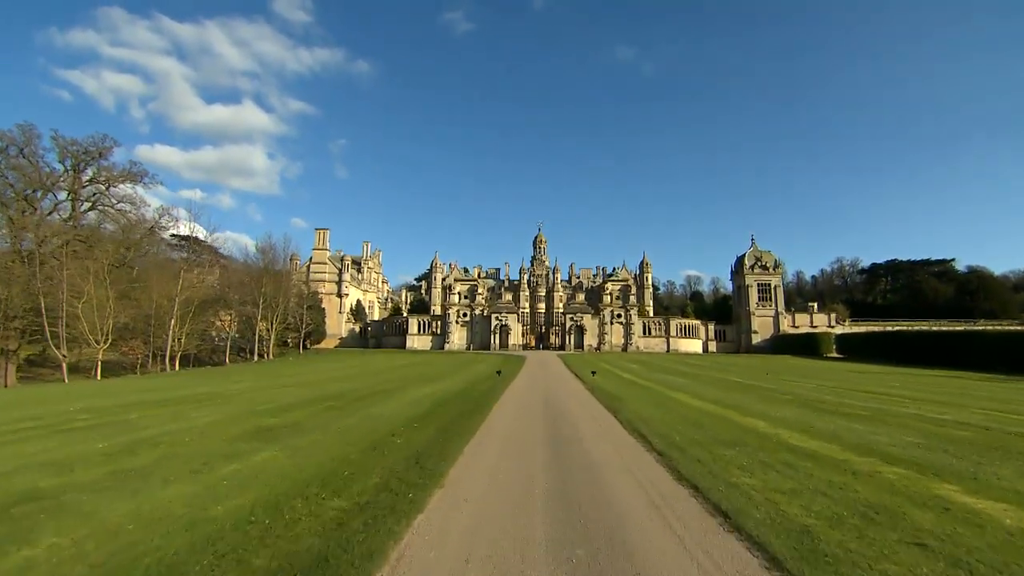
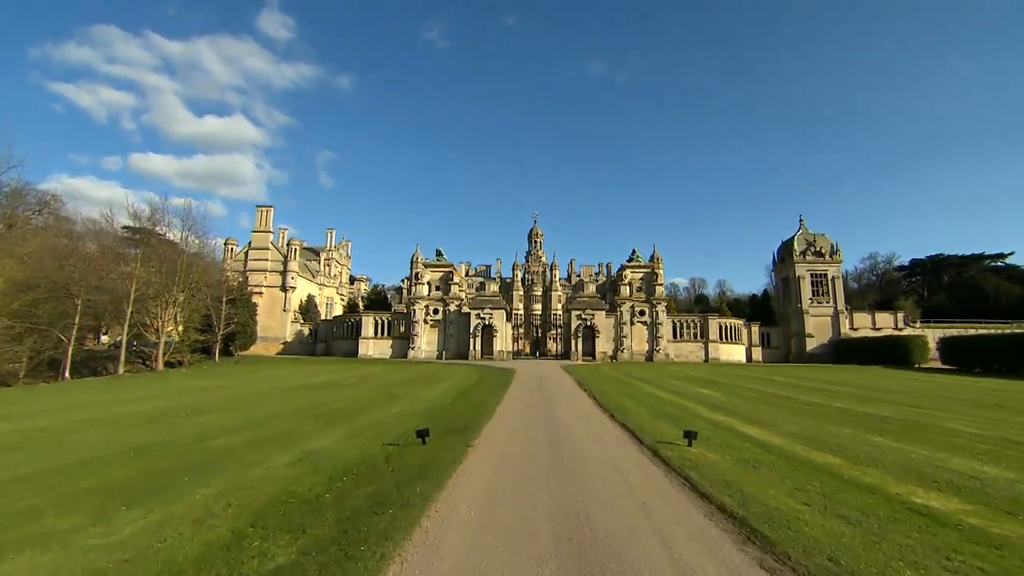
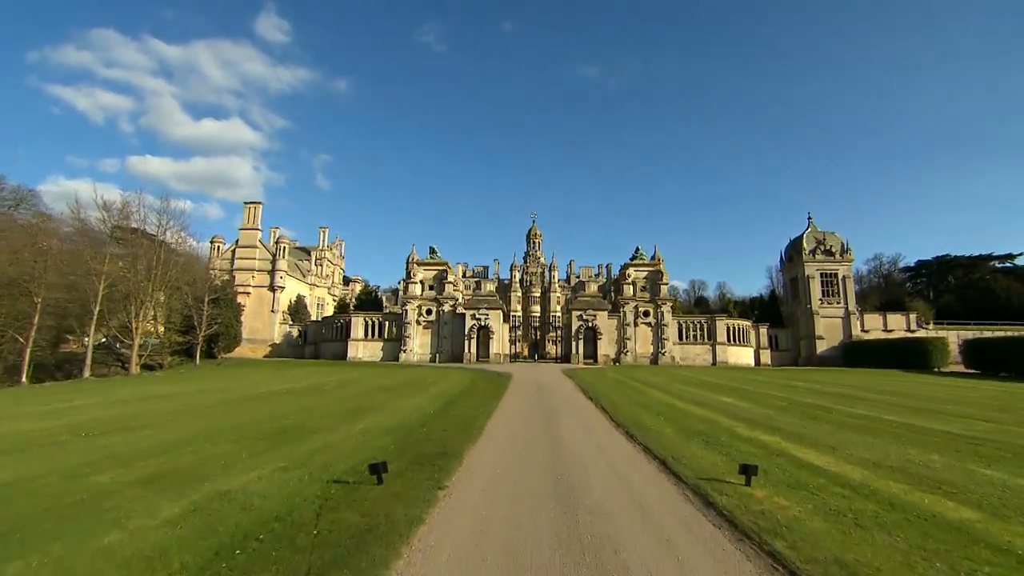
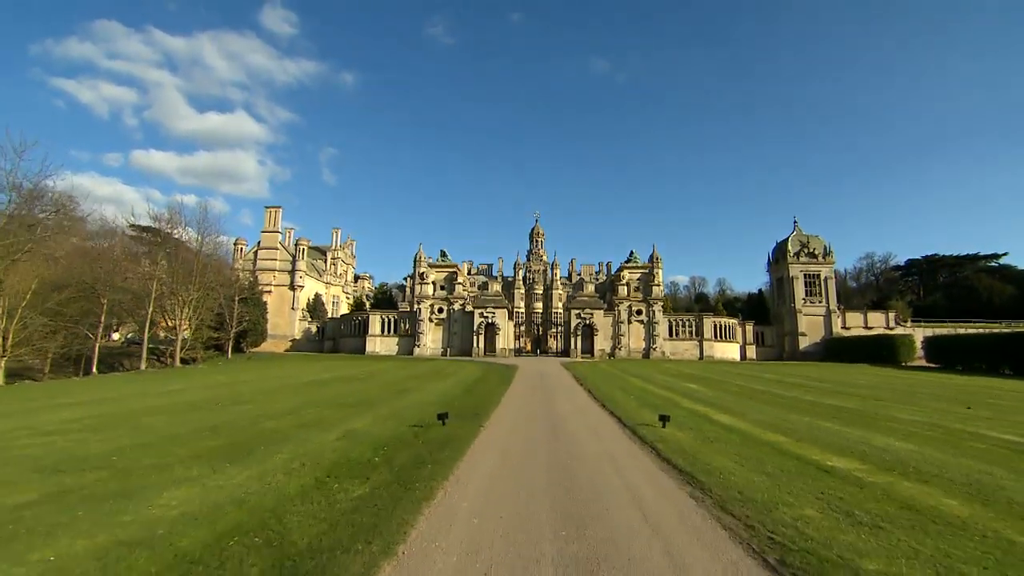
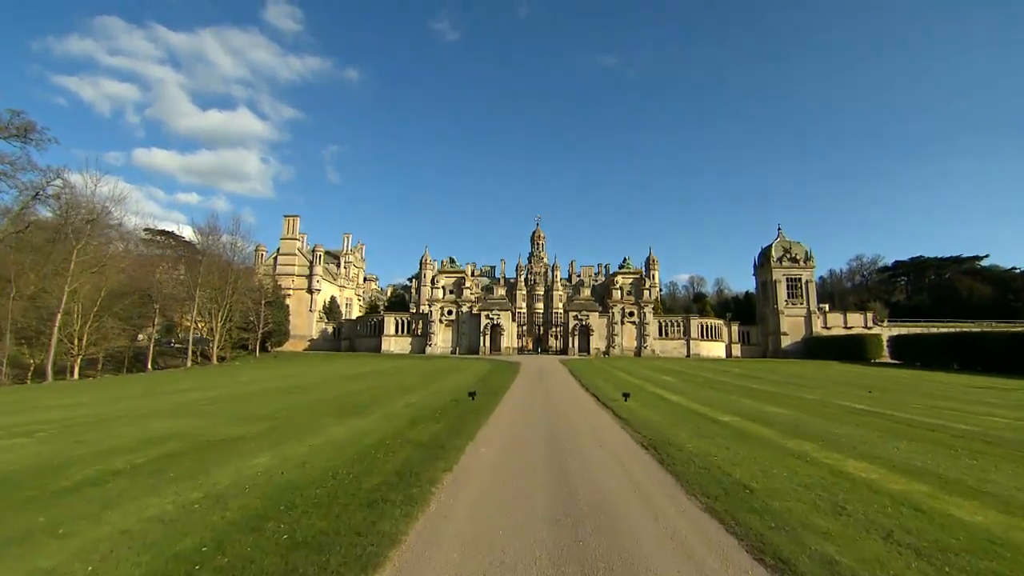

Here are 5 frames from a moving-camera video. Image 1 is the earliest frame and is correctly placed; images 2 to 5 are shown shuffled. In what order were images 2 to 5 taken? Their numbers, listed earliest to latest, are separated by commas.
5, 4, 2, 3
